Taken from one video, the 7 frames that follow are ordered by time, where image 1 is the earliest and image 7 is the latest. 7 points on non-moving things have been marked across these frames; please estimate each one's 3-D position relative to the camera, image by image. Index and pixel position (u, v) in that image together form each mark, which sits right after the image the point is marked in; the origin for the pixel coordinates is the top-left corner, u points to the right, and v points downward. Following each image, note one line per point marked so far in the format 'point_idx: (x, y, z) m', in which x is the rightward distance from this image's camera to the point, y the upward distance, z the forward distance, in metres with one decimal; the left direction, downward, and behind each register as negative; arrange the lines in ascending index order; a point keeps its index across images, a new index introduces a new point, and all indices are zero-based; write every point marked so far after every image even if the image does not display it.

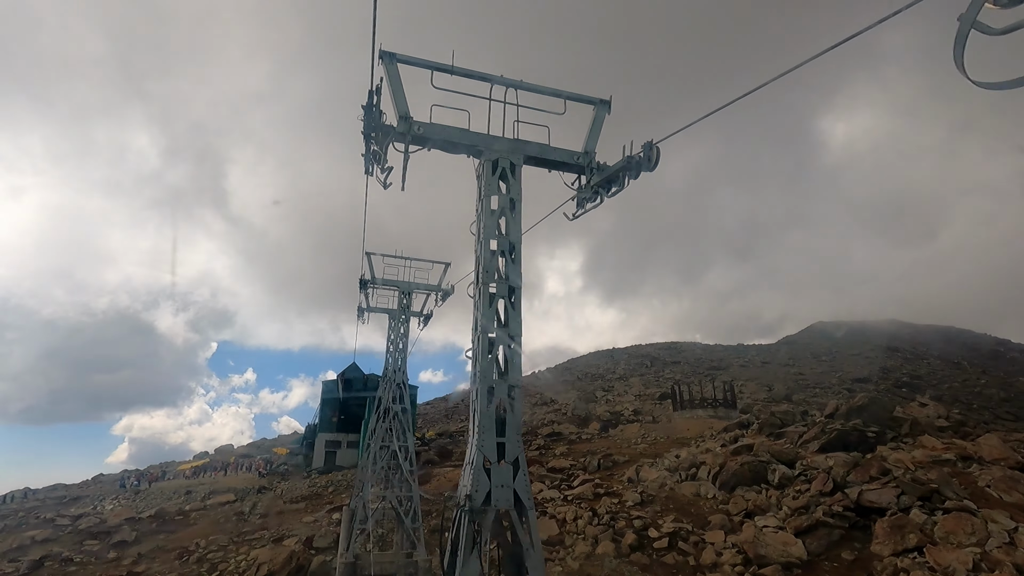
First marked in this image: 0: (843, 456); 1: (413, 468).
0: (+11.7, -5.9, +18.7) m
1: (-3.0, -5.6, +16.0) m
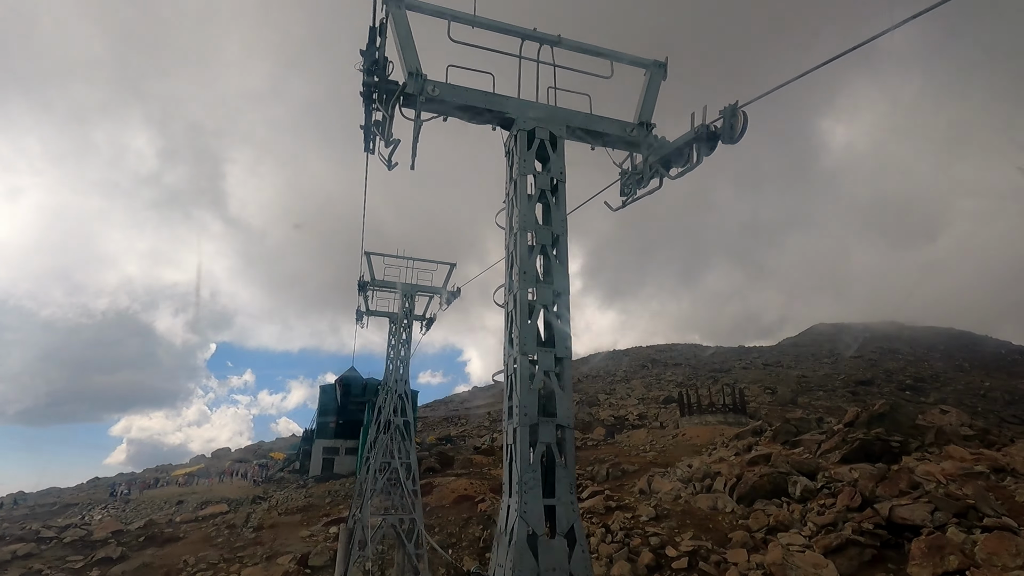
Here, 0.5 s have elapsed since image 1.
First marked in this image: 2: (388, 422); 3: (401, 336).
0: (+11.9, -6.0, +17.7) m
1: (-2.7, -5.7, +15.0) m
2: (-3.6, -3.9, +15.2) m
3: (-3.4, -1.5, +16.2) m
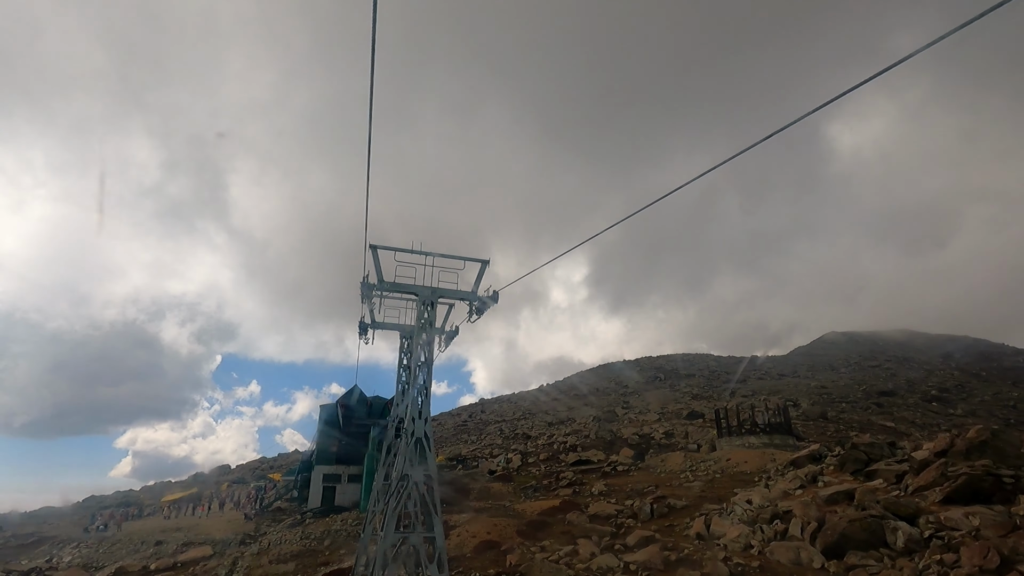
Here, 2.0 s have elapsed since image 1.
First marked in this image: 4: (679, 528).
0: (+13.0, -6.1, +14.4) m
1: (-1.7, -5.8, +11.8) m
2: (-2.6, -4.0, +12.1) m
3: (-2.4, -1.6, +13.1) m
4: (+5.7, -8.3, +18.2) m
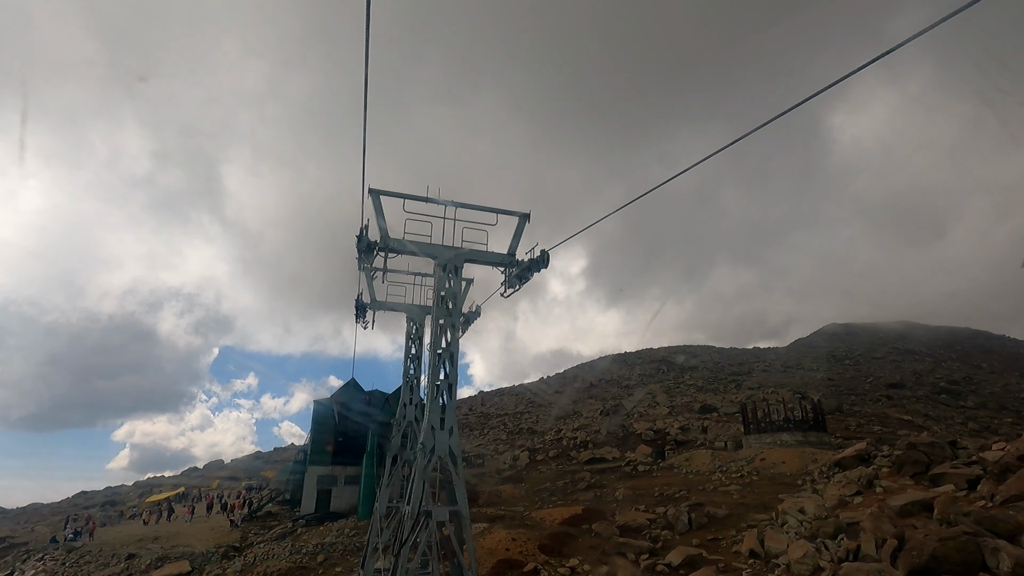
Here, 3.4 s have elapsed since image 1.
0: (+13.6, -5.5, +12.0) m
1: (-1.0, -5.2, +9.4) m
2: (-1.9, -3.5, +9.6) m
3: (-1.7, -1.1, +10.6) m
4: (+6.4, -7.7, +15.8) m
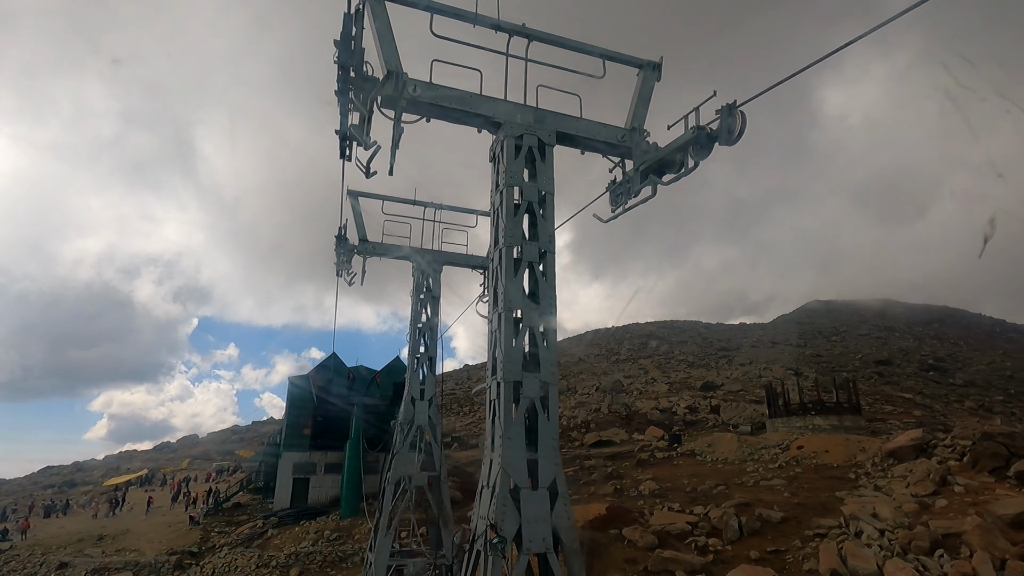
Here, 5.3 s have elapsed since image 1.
0: (+14.3, -4.8, +9.2) m
1: (-0.3, -4.5, +6.1) m
2: (-1.1, -2.7, +6.2) m
3: (-1.0, -0.2, +7.1) m
4: (+6.9, -6.6, +12.9) m
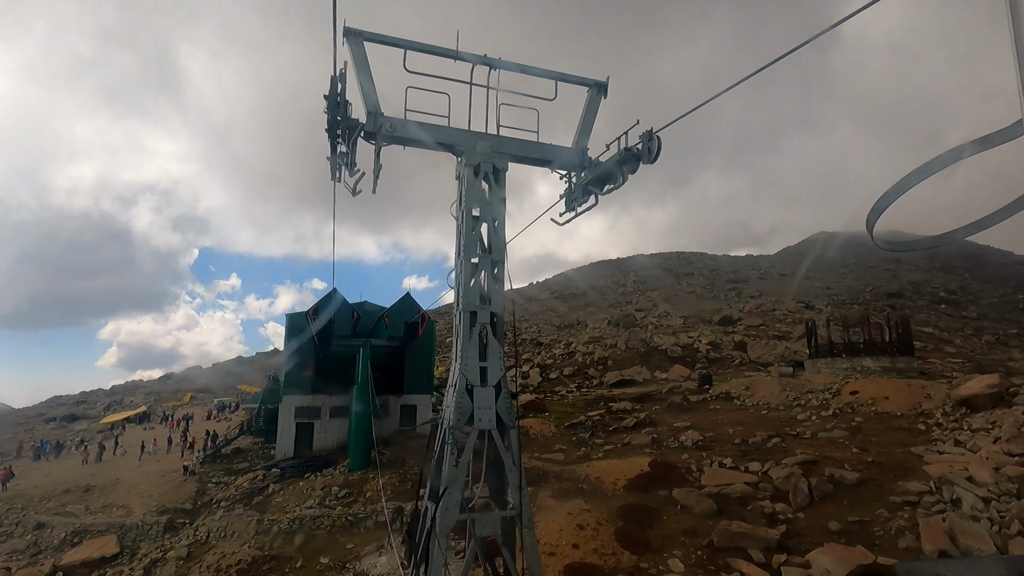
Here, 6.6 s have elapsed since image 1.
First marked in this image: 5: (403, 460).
0: (+15.1, -3.8, +7.1) m
1: (+0.6, -3.8, +4.0) m
2: (-0.3, -2.0, +3.8) m
3: (-0.1, +0.5, +4.4) m
4: (+7.8, -5.1, +11.0) m
5: (-3.8, -5.9, +18.3) m
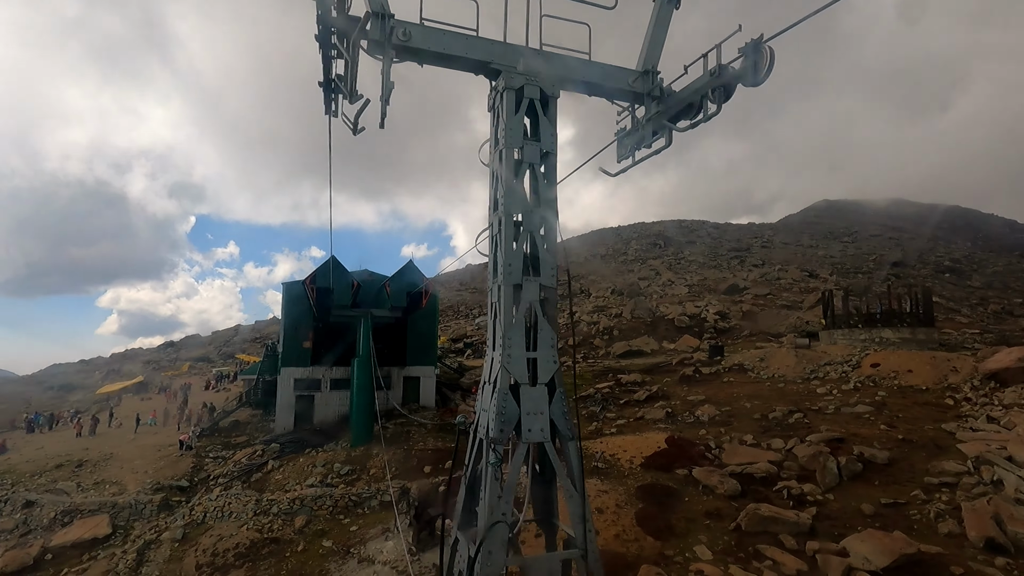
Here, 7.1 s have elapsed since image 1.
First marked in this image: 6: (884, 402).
0: (+15.4, -3.4, +6.4) m
1: (+0.9, -3.6, +3.2) m
2: (0.0, -1.8, +3.0) m
3: (+0.2, +0.7, +3.4) m
4: (+8.0, -4.5, +10.3) m
5: (-3.5, -4.9, +17.6) m
6: (+11.3, -3.4, +16.2) m
